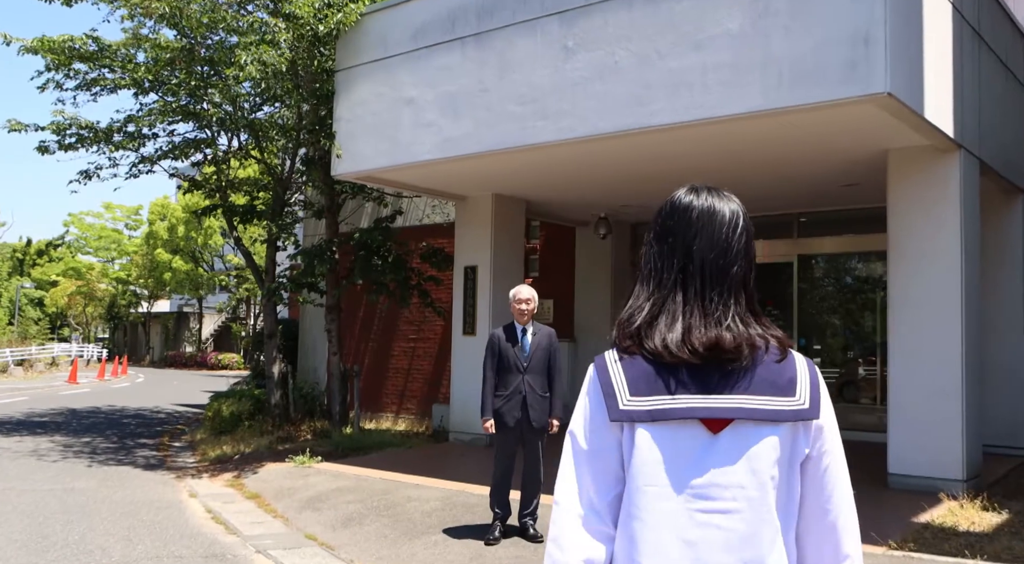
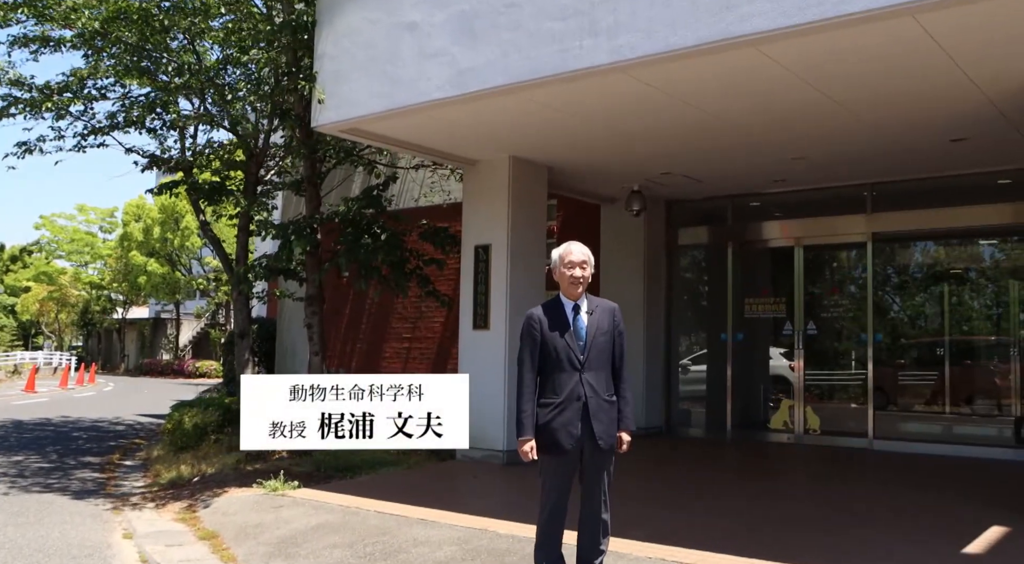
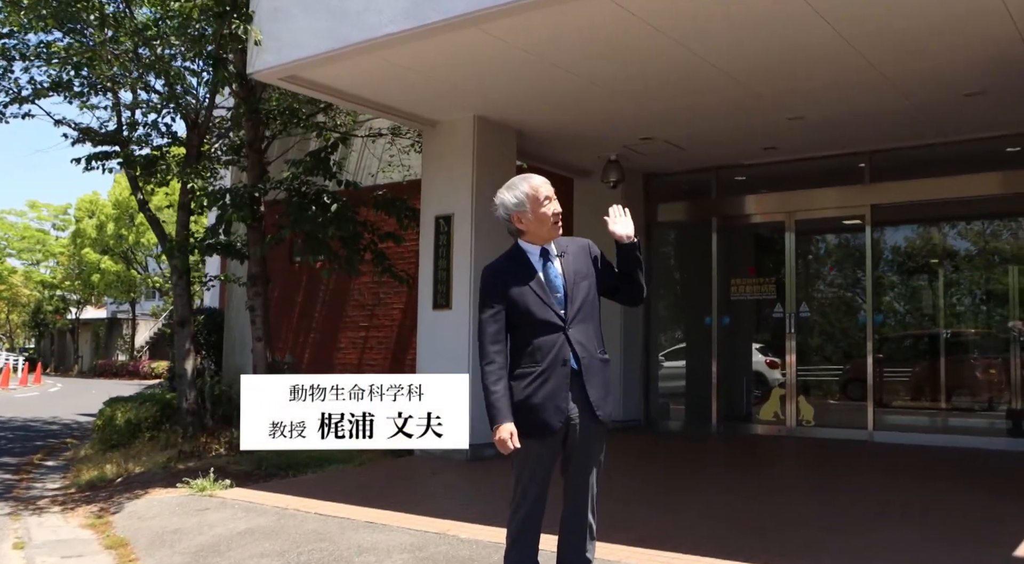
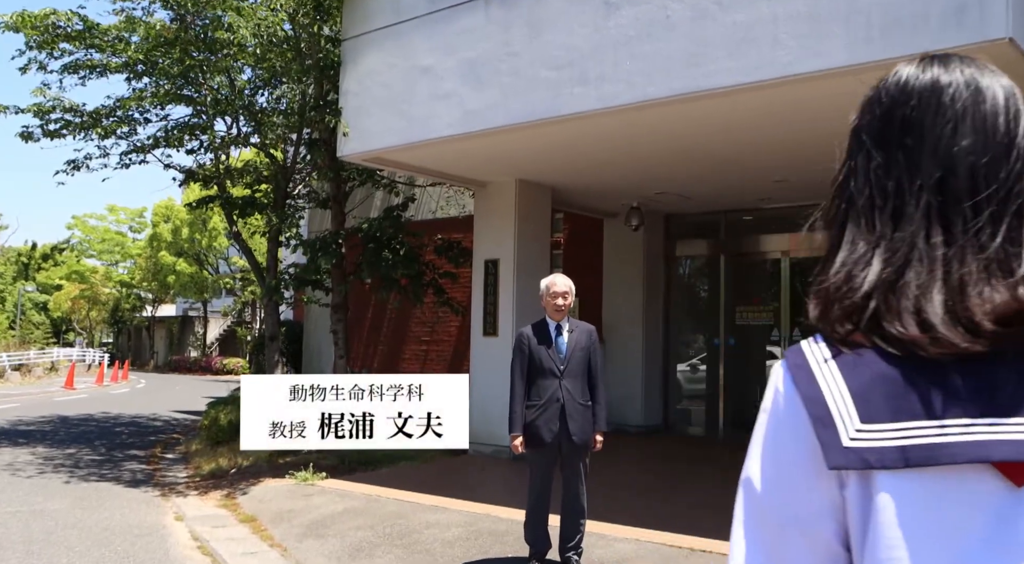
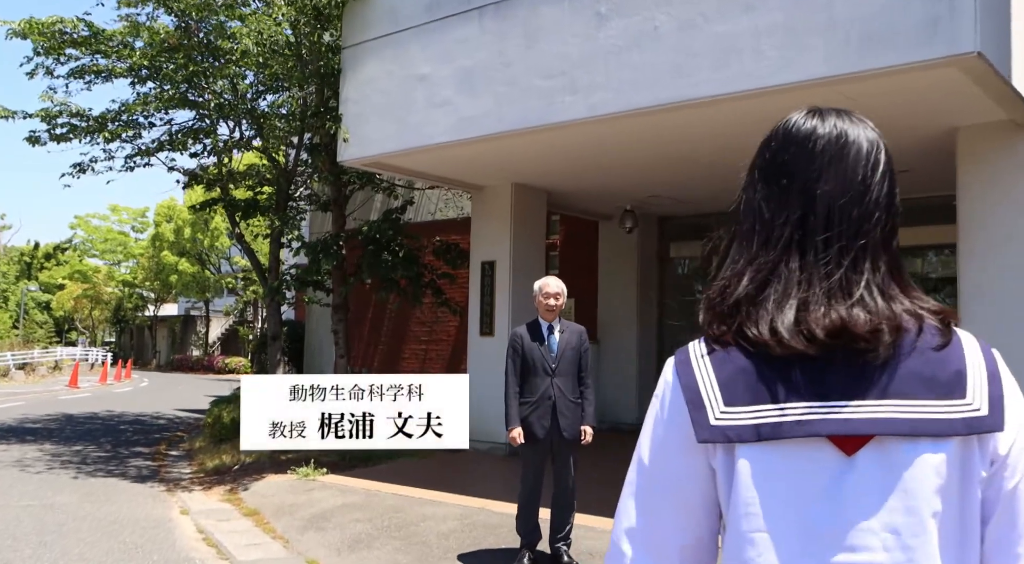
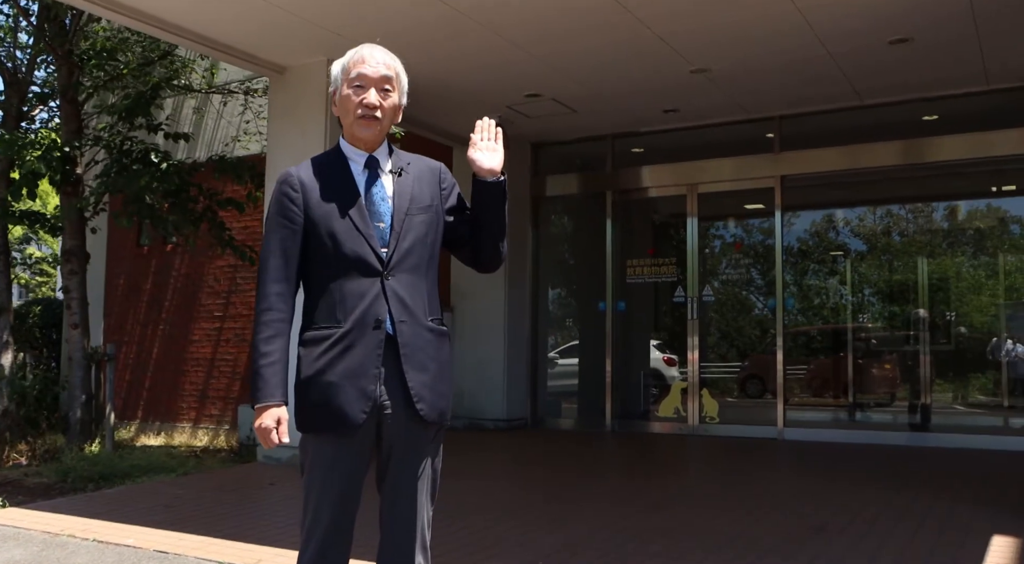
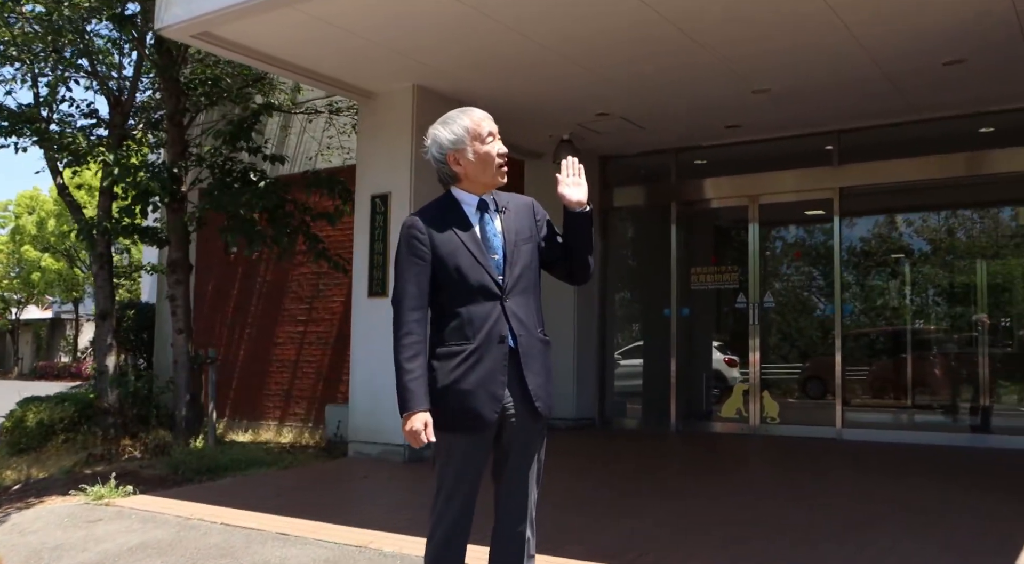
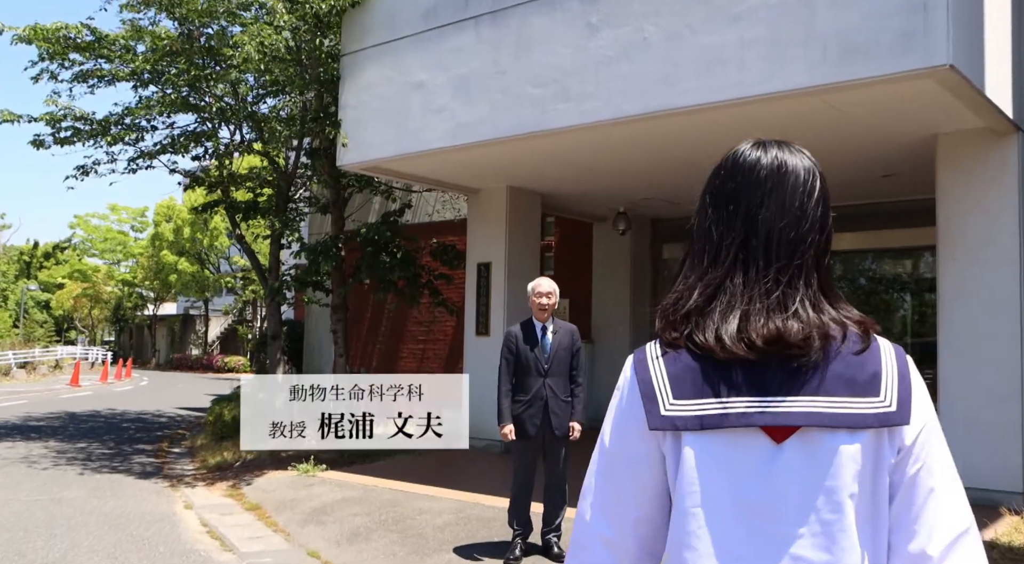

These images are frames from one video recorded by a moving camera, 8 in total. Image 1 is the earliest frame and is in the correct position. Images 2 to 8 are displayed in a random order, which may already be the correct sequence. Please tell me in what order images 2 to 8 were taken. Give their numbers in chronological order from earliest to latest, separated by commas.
8, 5, 4, 2, 3, 7, 6
